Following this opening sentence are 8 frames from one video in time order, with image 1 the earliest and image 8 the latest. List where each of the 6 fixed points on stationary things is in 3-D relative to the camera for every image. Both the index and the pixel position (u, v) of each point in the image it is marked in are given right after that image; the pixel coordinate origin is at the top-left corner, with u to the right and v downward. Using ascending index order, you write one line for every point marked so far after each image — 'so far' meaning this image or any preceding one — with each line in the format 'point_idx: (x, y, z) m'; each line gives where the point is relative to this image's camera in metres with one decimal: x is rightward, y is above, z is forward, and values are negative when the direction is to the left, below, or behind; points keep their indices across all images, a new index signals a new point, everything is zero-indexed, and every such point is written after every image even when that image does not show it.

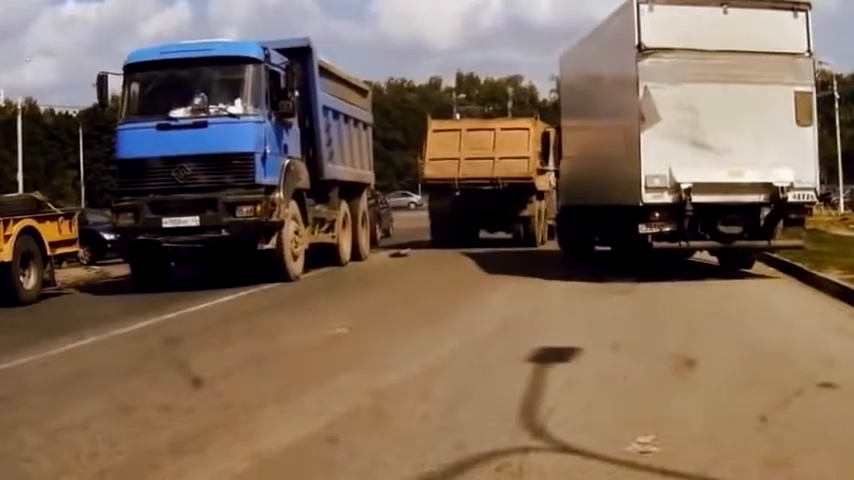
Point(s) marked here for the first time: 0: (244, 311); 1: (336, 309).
0: (-2.5, -1.0, +19.5) m
1: (-1.2, -0.9, +19.3) m
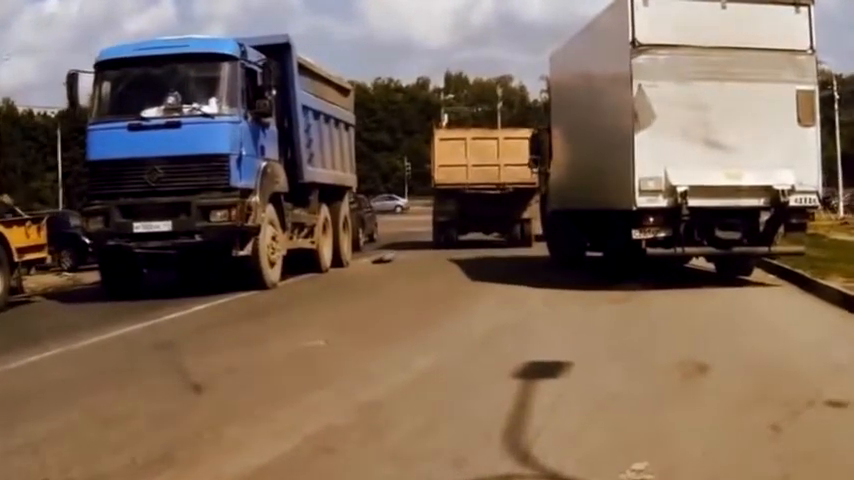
0: (-2.8, -1.0, +18.5) m
1: (-1.4, -1.0, +18.4) m
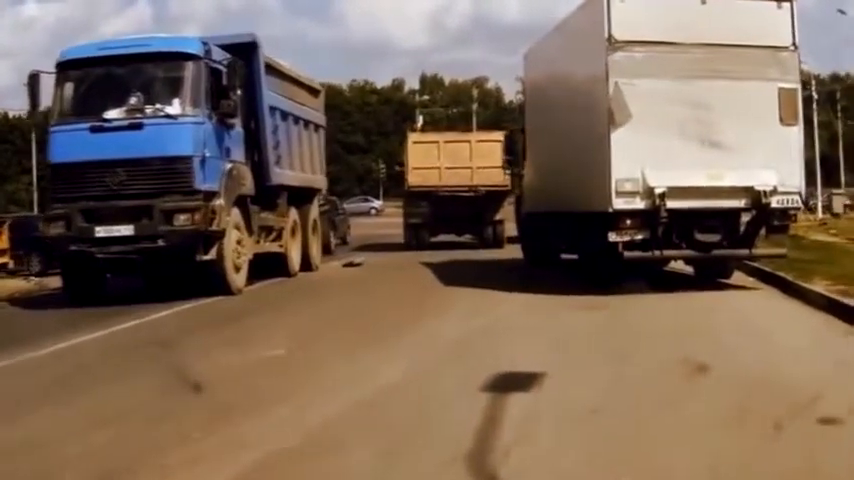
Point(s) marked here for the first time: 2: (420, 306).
0: (-3.1, -1.1, +17.9) m
1: (-1.7, -1.1, +17.8) m
2: (-0.1, -0.9, +19.5) m
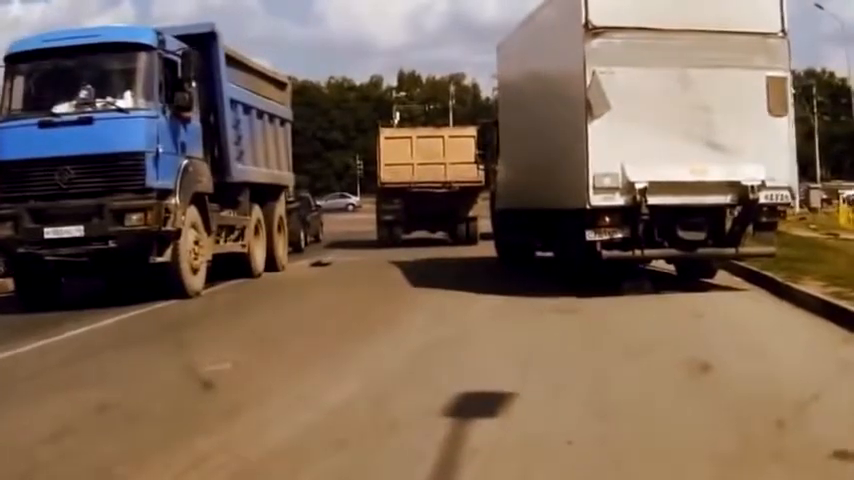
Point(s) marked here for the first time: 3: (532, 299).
0: (-3.5, -1.1, +16.8) m
1: (-2.1, -1.1, +16.7) m
2: (-0.5, -0.9, +18.5) m
3: (+1.4, -0.8, +18.9) m
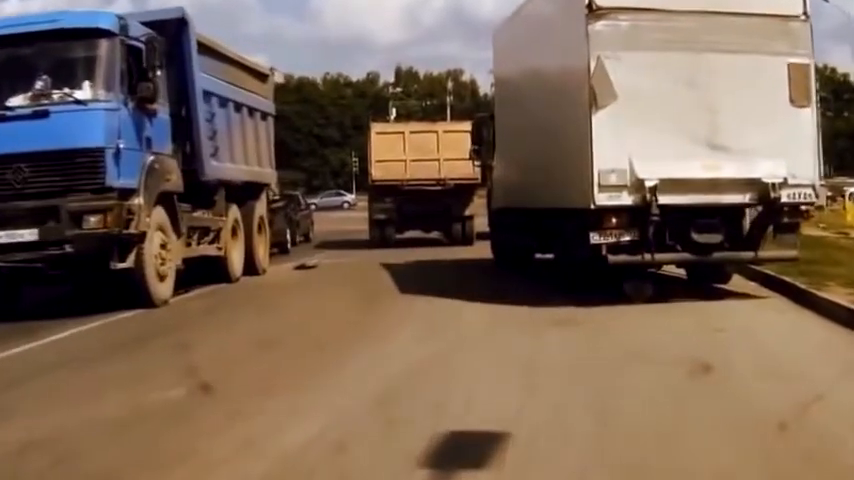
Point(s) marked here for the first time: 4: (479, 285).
0: (-3.6, -1.2, +15.2) m
1: (-2.3, -1.1, +15.1) m
2: (-0.6, -0.9, +16.9) m
3: (+1.3, -0.8, +17.3) m
4: (+0.7, -0.6, +20.0) m
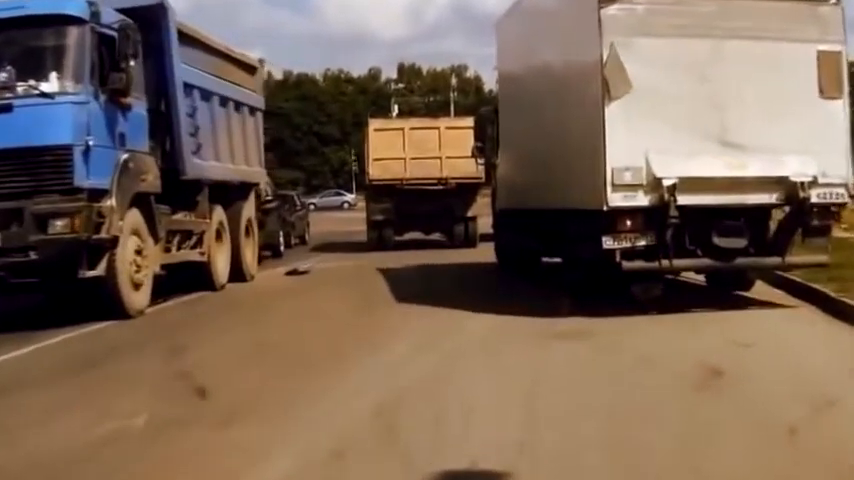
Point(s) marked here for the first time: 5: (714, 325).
0: (-3.7, -1.2, +13.8) m
1: (-2.3, -1.2, +13.8) m
2: (-0.6, -1.0, +15.5) m
3: (+1.2, -0.9, +16.0) m
4: (+0.7, -0.7, +18.6) m
5: (+3.0, -0.9, +14.8) m
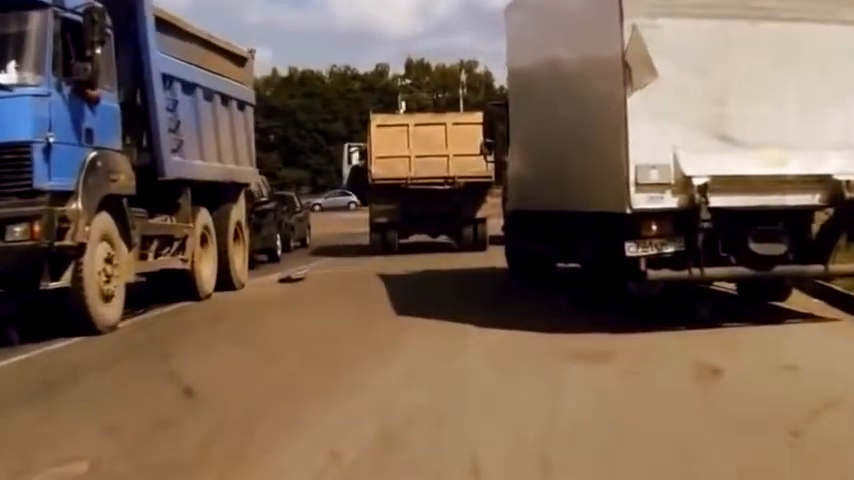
0: (-3.7, -1.3, +12.3) m
1: (-2.3, -1.3, +12.2) m
2: (-0.6, -1.0, +14.0) m
3: (+1.3, -0.9, +14.4) m
4: (+0.8, -0.7, +17.1) m
5: (+3.0, -0.9, +13.3) m
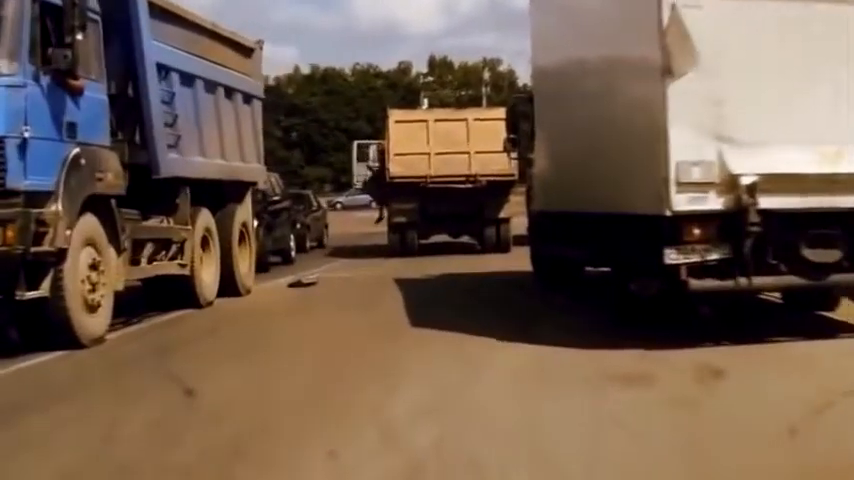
0: (-3.6, -1.4, +11.1) m
1: (-2.2, -1.3, +10.9) m
2: (-0.5, -1.1, +12.7) m
3: (+1.4, -1.0, +13.1) m
4: (+1.0, -0.8, +15.7) m
5: (+3.1, -1.0, +11.9) m
